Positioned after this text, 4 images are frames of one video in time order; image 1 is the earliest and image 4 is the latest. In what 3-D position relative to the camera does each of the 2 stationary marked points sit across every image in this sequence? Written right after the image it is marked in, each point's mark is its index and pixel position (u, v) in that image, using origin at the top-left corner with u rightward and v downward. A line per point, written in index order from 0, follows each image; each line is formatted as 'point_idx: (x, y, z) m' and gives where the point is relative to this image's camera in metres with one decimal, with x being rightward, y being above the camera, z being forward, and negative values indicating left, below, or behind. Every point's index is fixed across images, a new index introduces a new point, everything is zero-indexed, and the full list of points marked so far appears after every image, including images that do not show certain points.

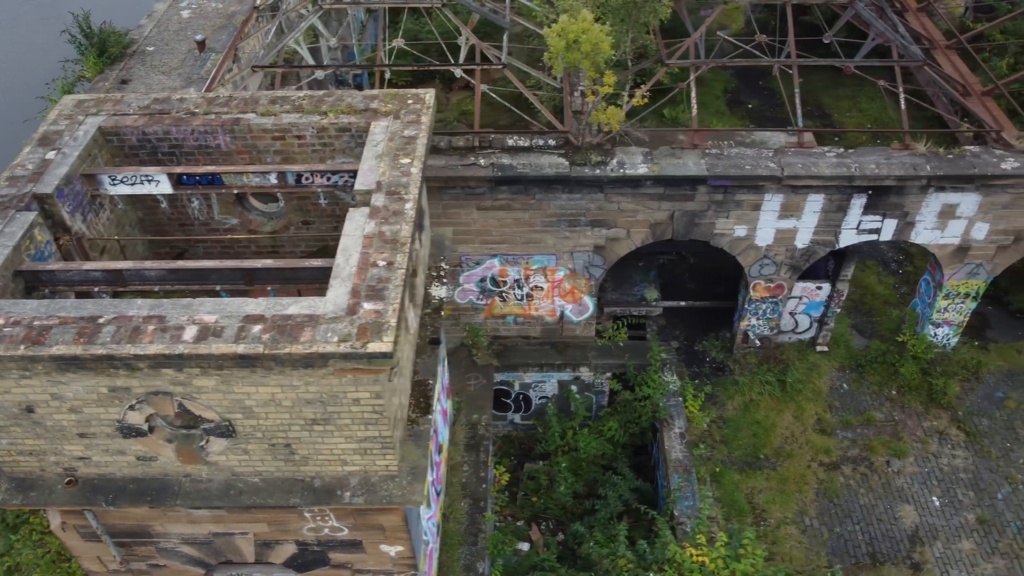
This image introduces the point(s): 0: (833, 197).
0: (+4.0, +1.1, +10.5) m
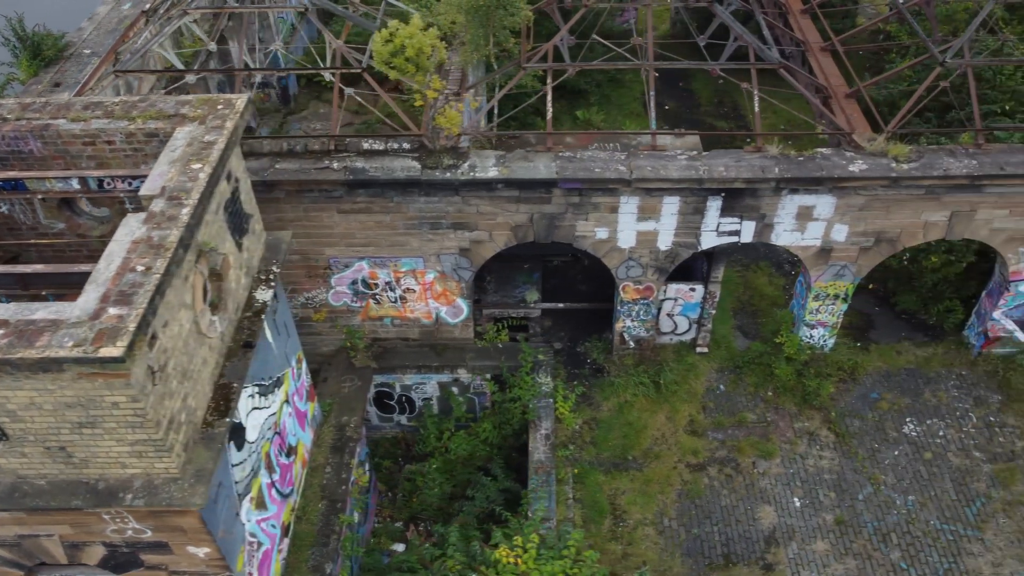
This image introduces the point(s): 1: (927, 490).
0: (+2.2, +1.1, +10.5) m
1: (+5.4, -2.7, +11.0) m
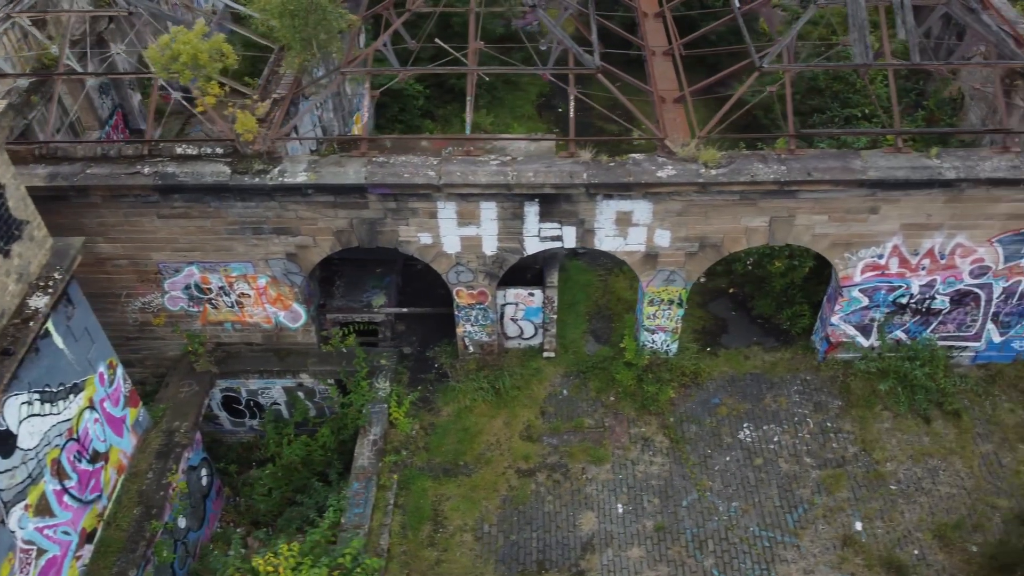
0: (-0.1, +1.0, +10.5) m
1: (+3.1, -2.7, +11.0) m
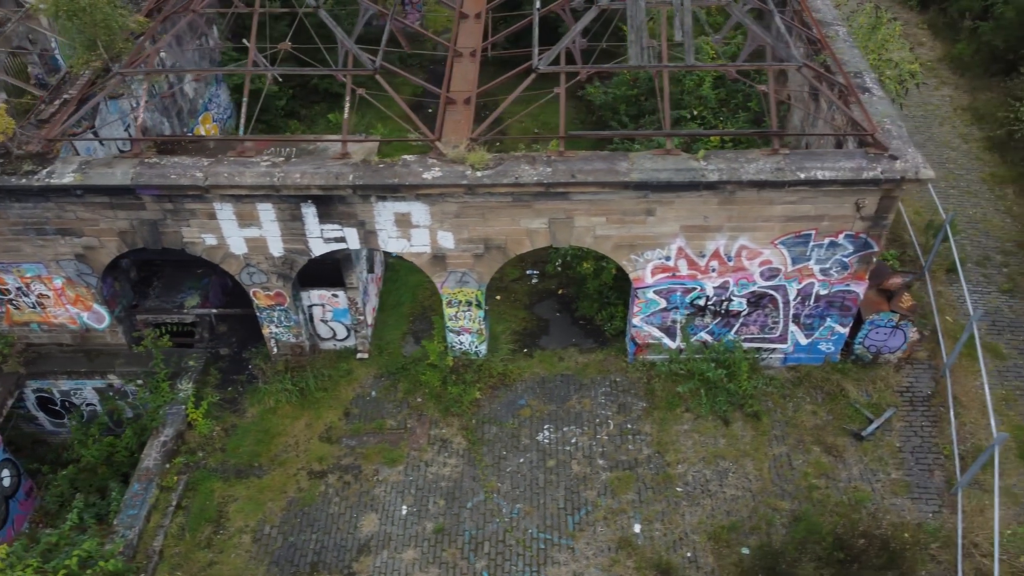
0: (-2.9, +1.0, +10.4) m
1: (+0.3, -2.7, +10.9) m
